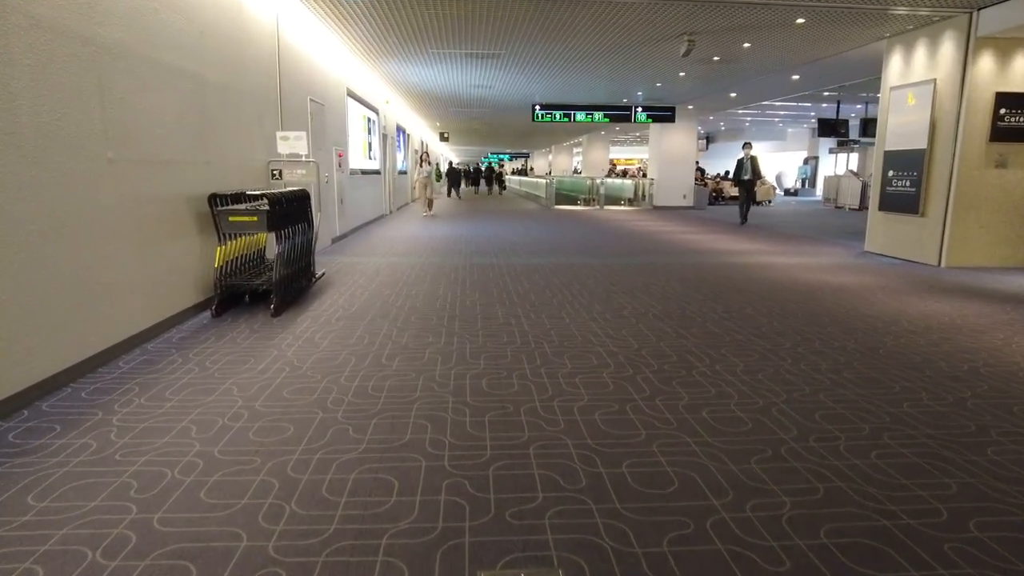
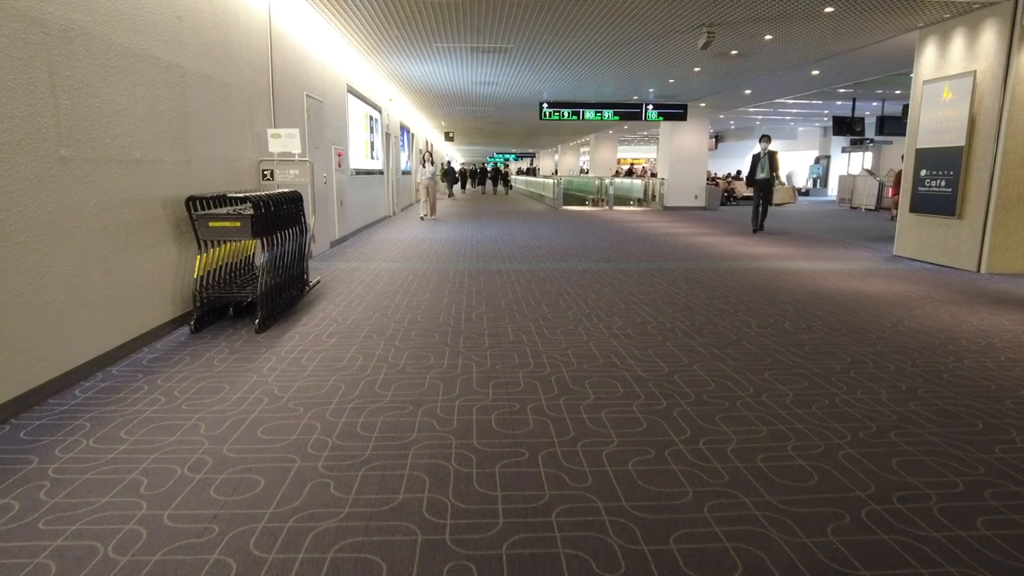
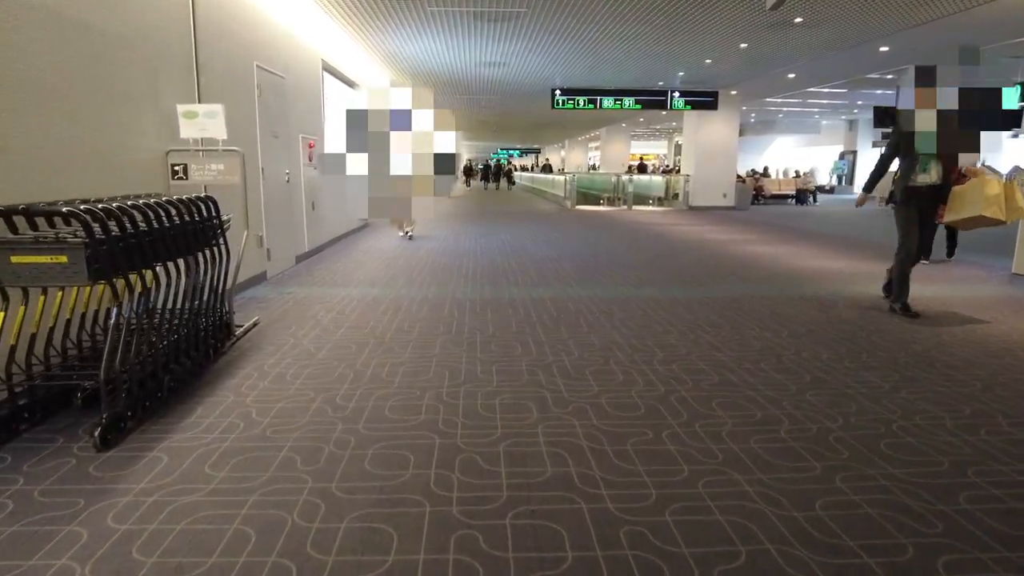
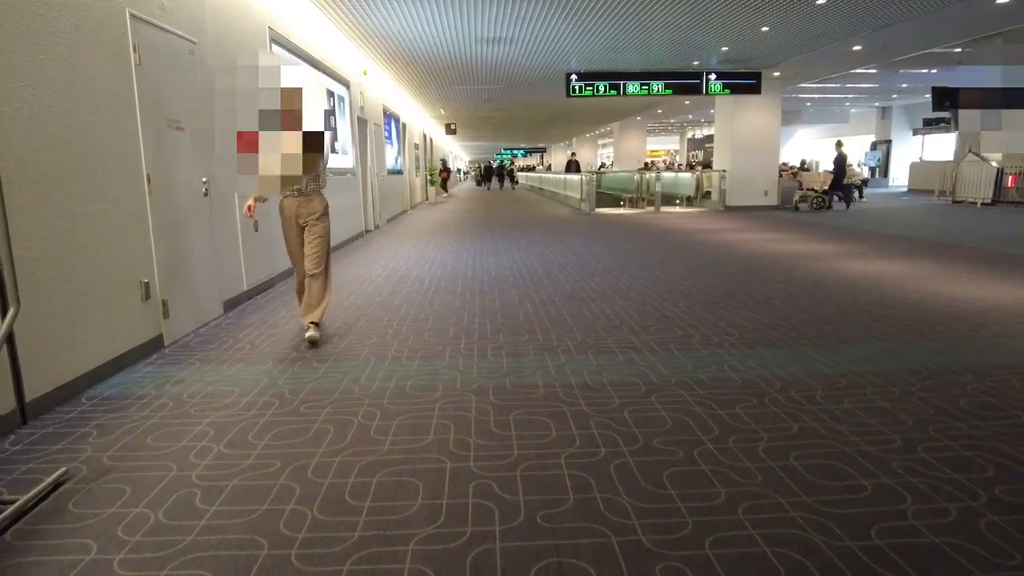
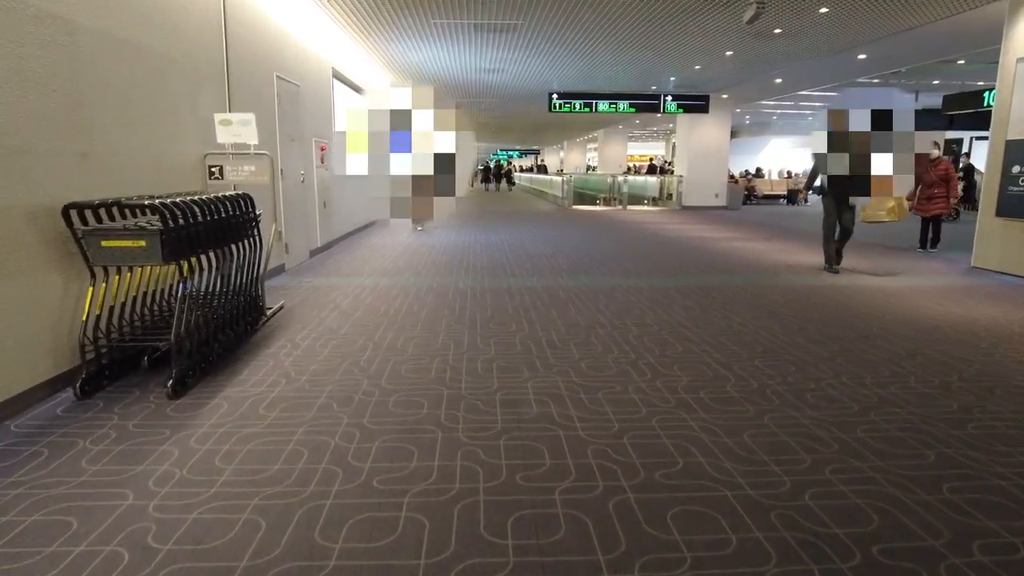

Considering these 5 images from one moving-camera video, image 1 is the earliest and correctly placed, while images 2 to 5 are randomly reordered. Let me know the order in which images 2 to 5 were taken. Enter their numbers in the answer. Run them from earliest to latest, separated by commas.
2, 5, 3, 4
